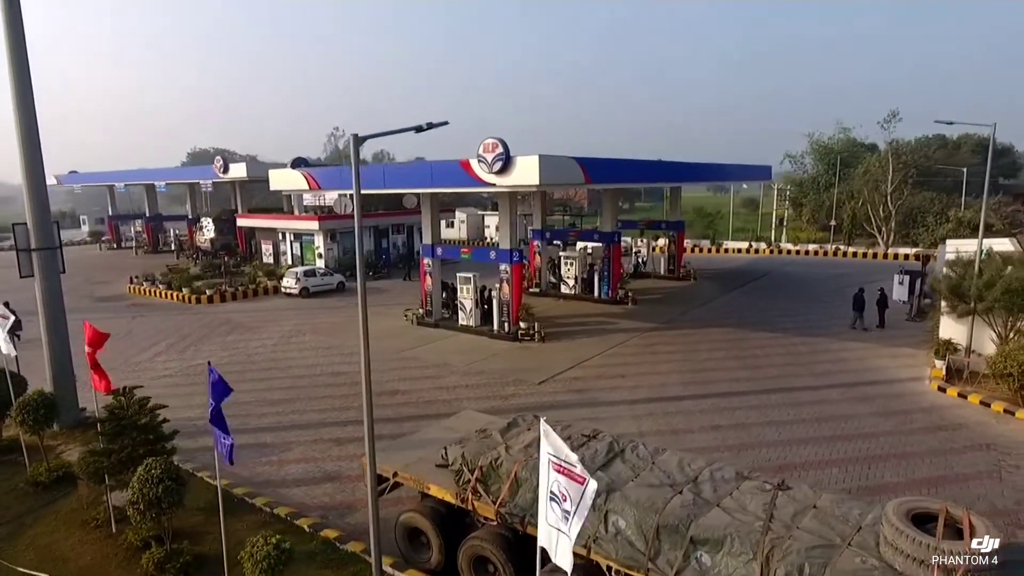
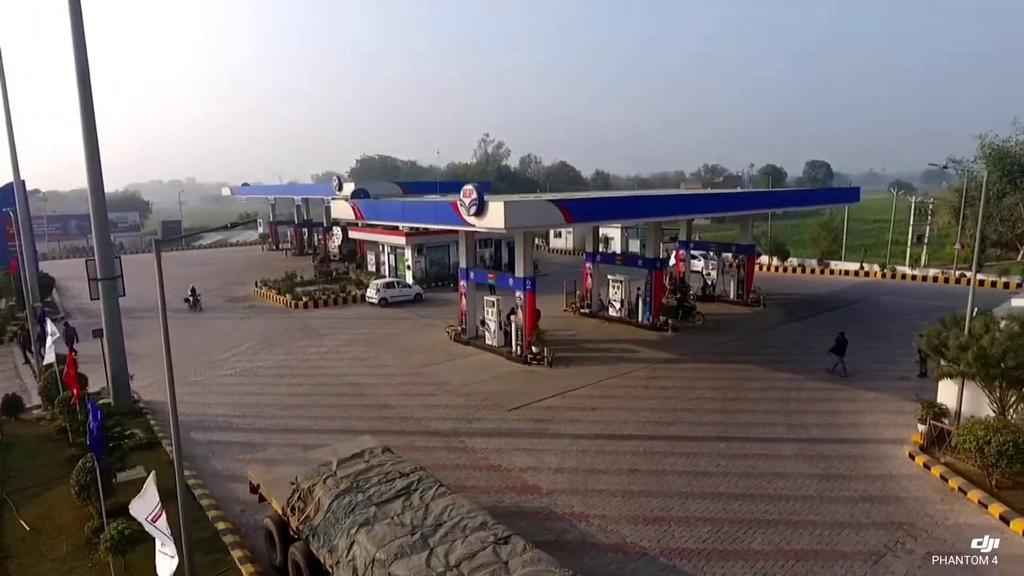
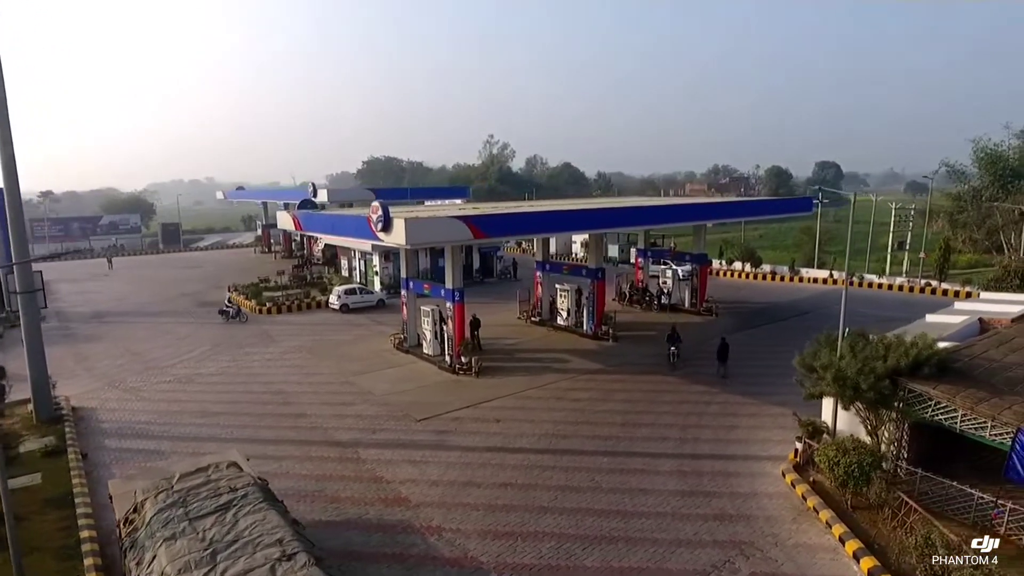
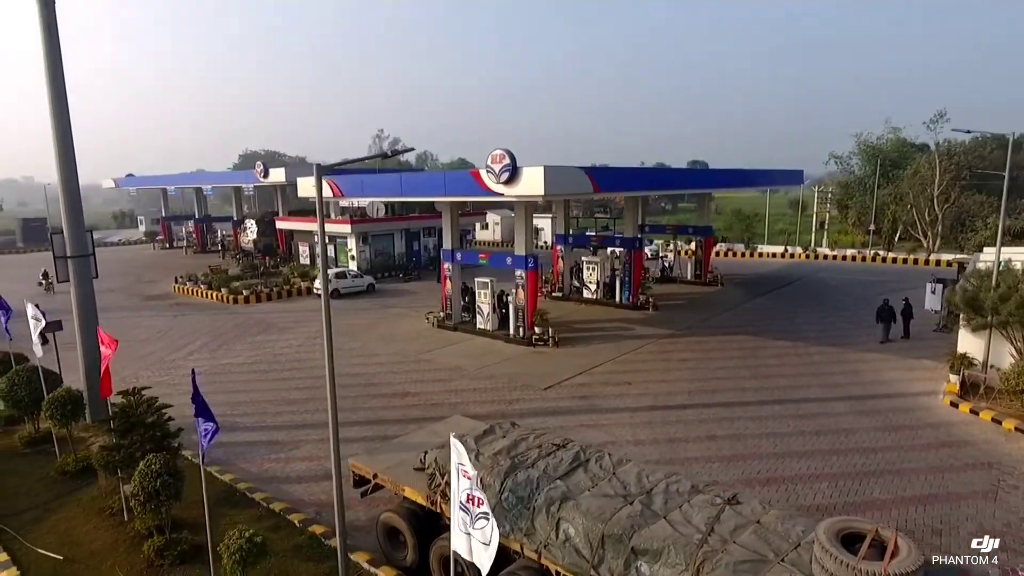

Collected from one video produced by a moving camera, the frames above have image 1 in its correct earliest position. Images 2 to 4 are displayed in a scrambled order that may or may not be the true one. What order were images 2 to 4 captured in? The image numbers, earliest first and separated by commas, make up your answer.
4, 2, 3
